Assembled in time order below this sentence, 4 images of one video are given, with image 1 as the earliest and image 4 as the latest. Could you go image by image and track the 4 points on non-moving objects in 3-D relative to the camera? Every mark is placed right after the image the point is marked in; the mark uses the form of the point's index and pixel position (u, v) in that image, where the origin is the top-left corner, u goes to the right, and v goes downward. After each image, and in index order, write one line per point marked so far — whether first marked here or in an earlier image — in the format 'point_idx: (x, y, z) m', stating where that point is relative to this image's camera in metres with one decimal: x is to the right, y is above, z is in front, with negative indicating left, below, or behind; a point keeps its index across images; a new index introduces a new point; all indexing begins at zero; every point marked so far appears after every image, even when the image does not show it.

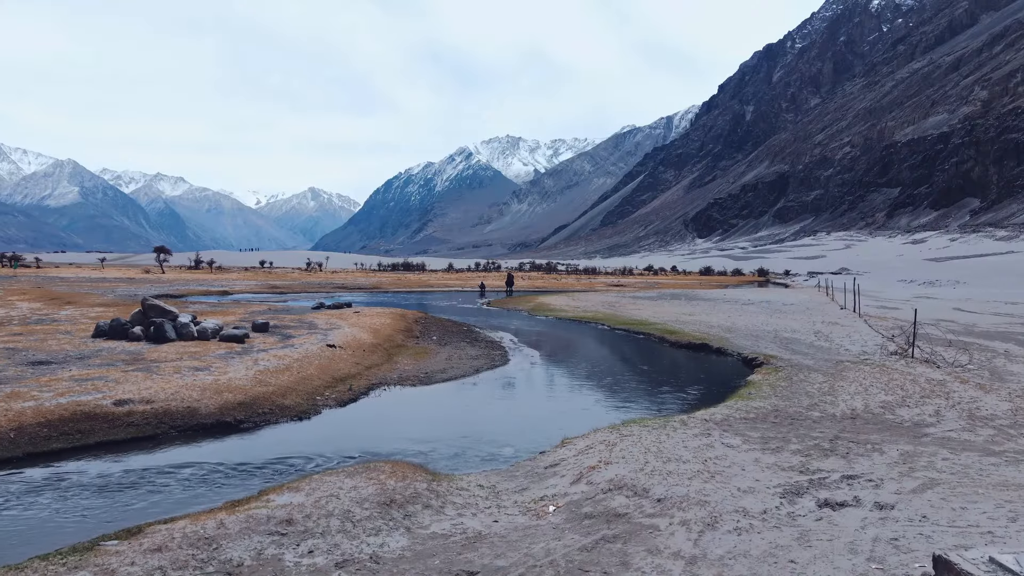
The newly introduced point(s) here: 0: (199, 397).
0: (-9.1, -3.2, +17.9) m
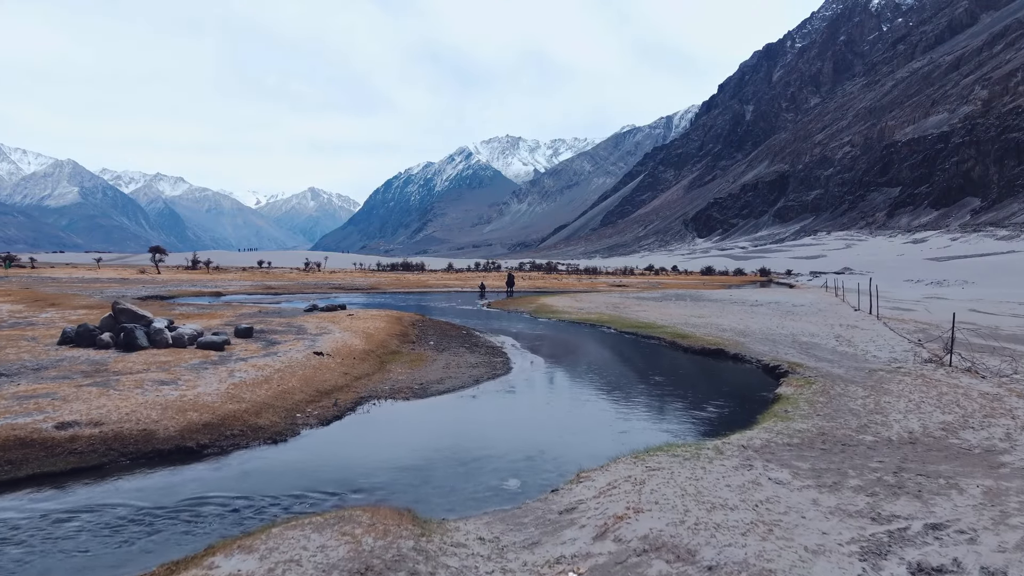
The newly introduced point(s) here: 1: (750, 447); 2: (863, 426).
0: (-9.0, -3.3, +15.6) m
1: (+5.3, -3.6, +13.6) m
2: (+8.7, -3.4, +15.2) m
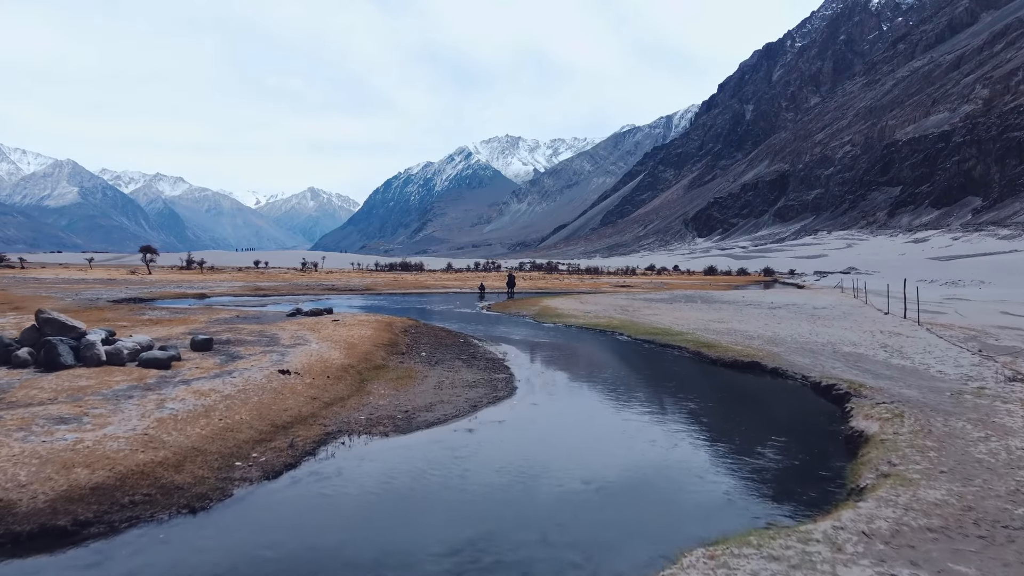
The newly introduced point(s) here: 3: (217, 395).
0: (-8.8, -3.5, +11.2) m
1: (+5.5, -3.7, +9.3) m
2: (+8.9, -3.6, +10.8) m
3: (-8.6, -3.1, +17.9) m
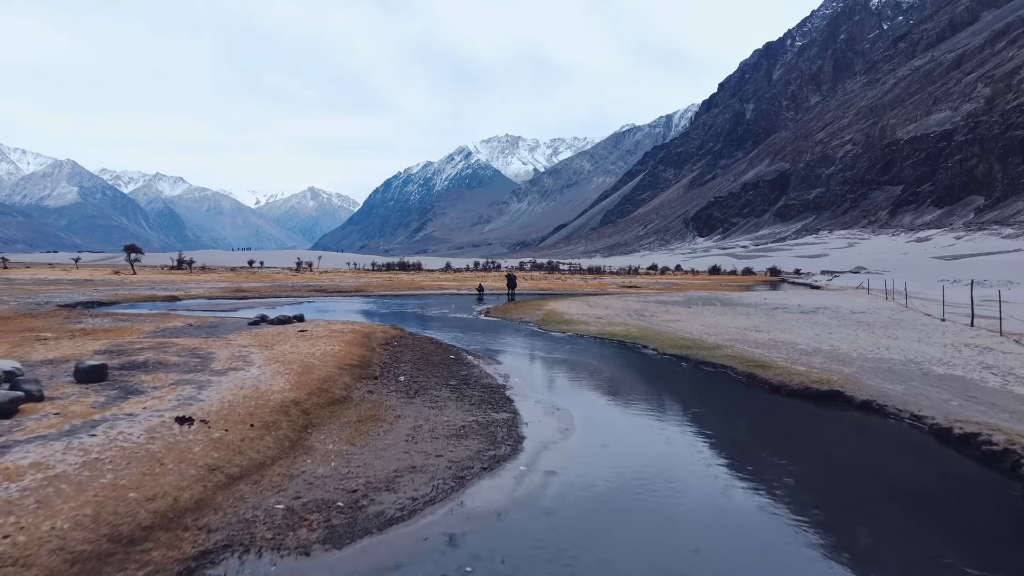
0: (-8.7, -3.7, +4.3) m
1: (+5.6, -4.0, +2.4) m
2: (+9.0, -3.8, +3.9) m
3: (-8.5, -3.4, +11.0) m
